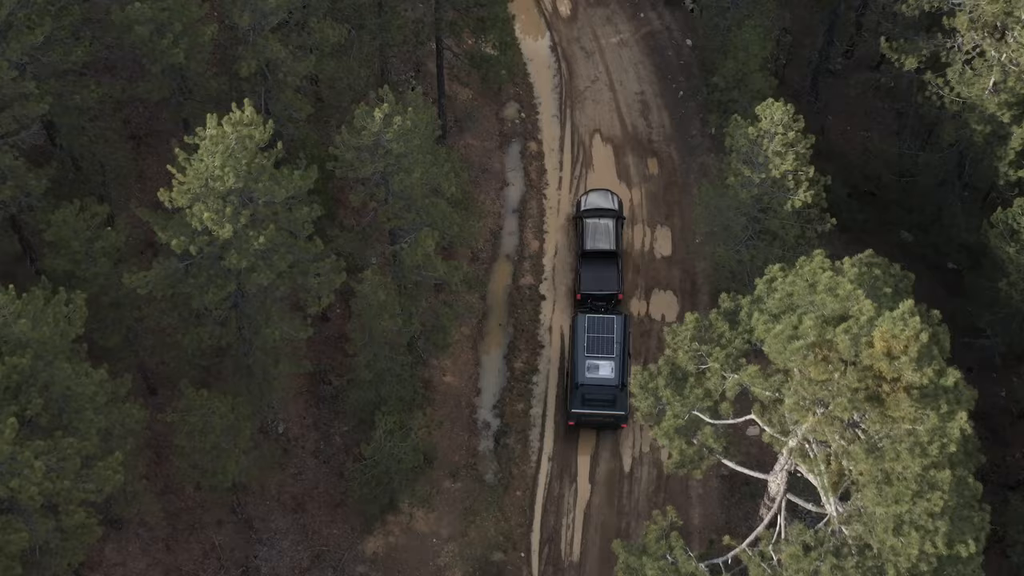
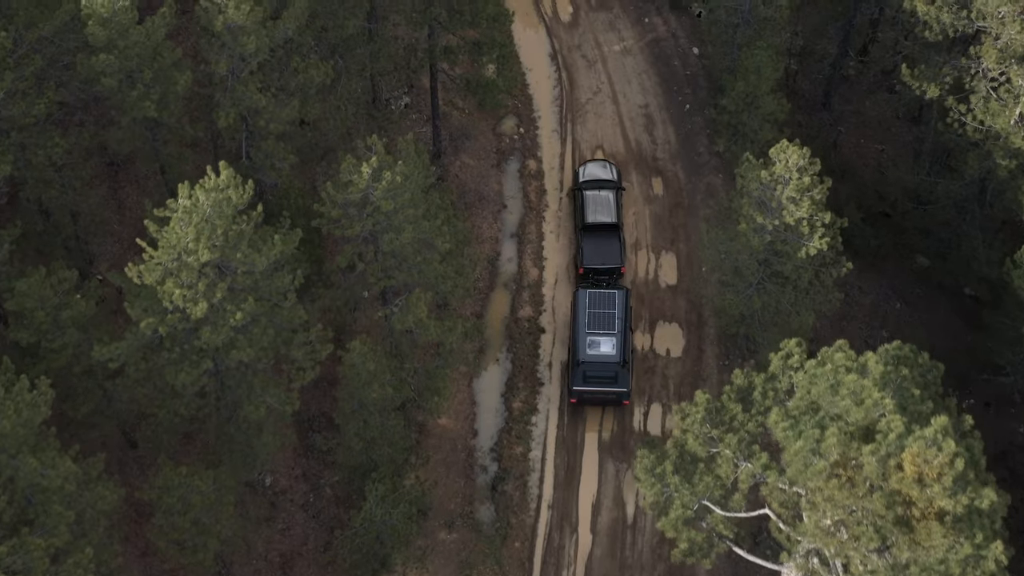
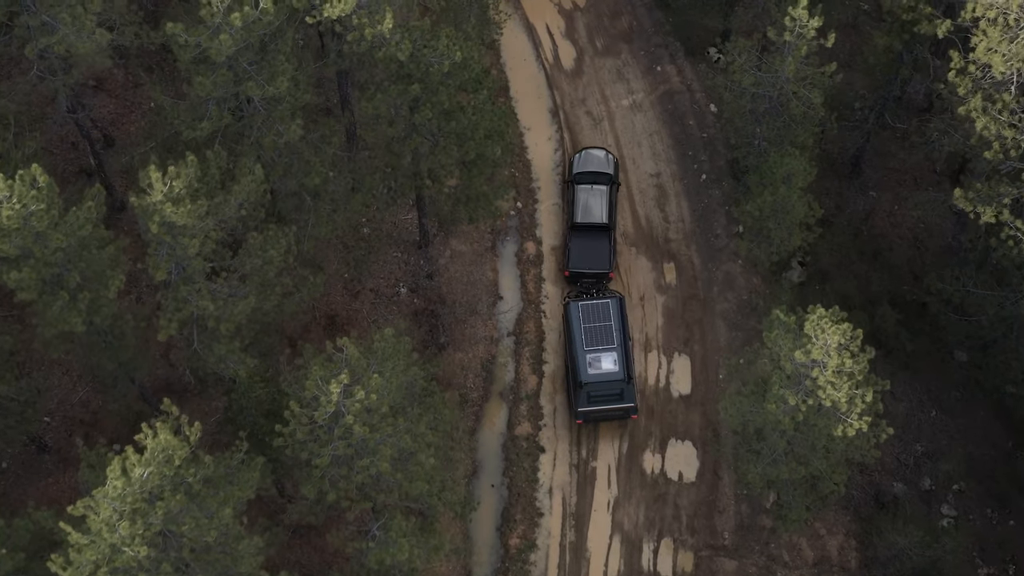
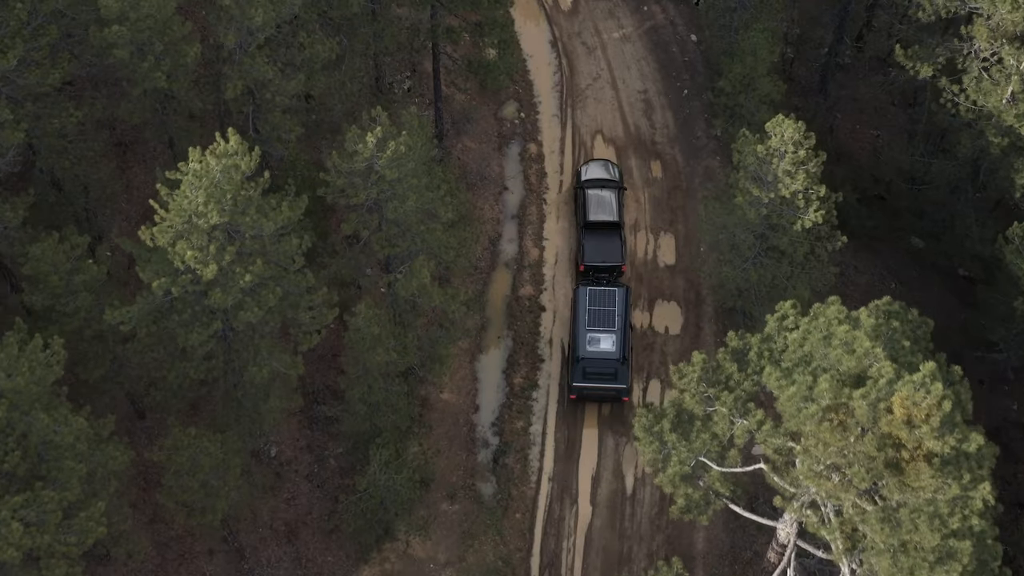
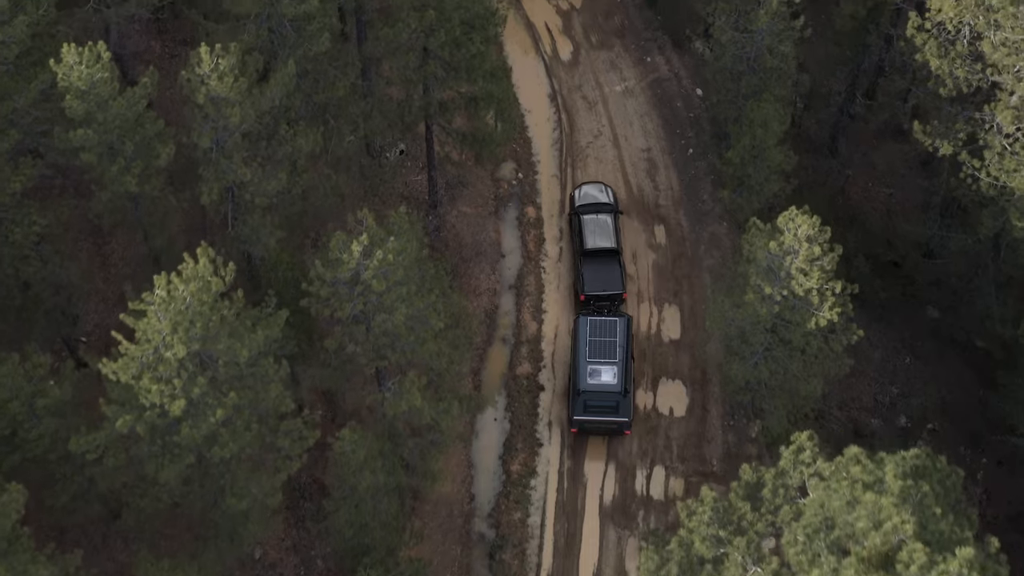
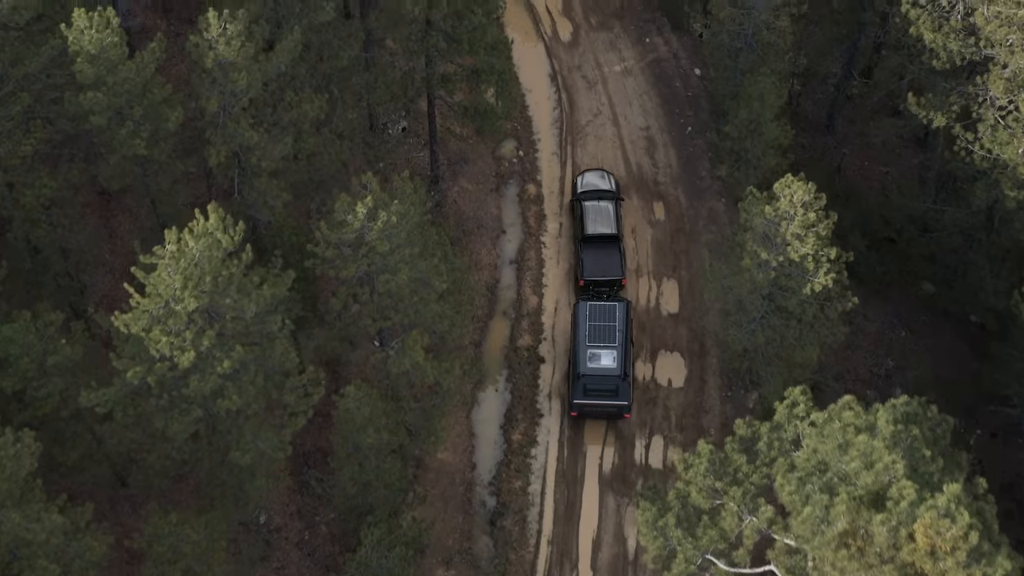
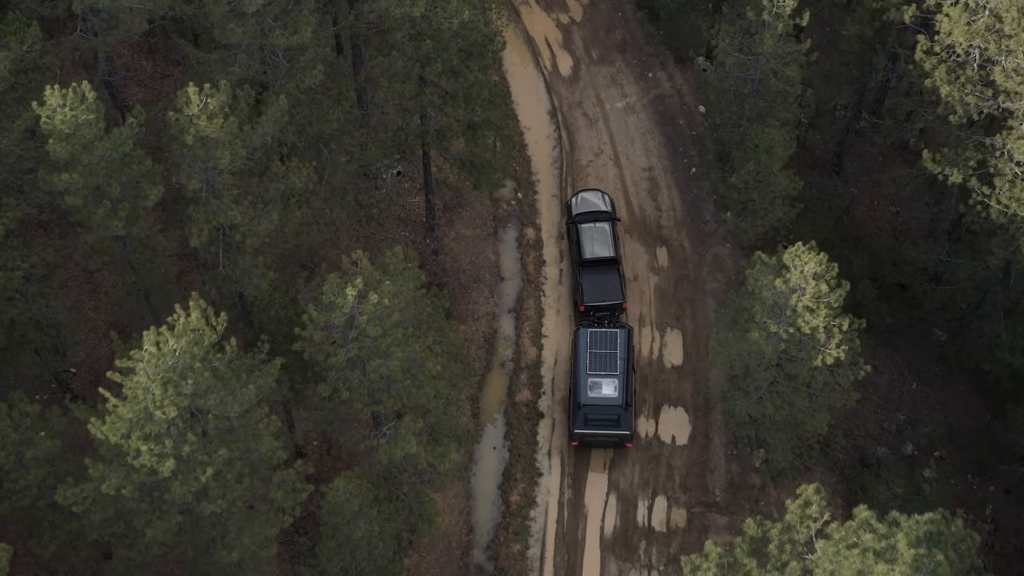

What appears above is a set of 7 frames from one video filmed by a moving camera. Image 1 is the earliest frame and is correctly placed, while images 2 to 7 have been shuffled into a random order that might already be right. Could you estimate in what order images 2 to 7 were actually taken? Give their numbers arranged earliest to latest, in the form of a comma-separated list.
4, 2, 6, 5, 7, 3
